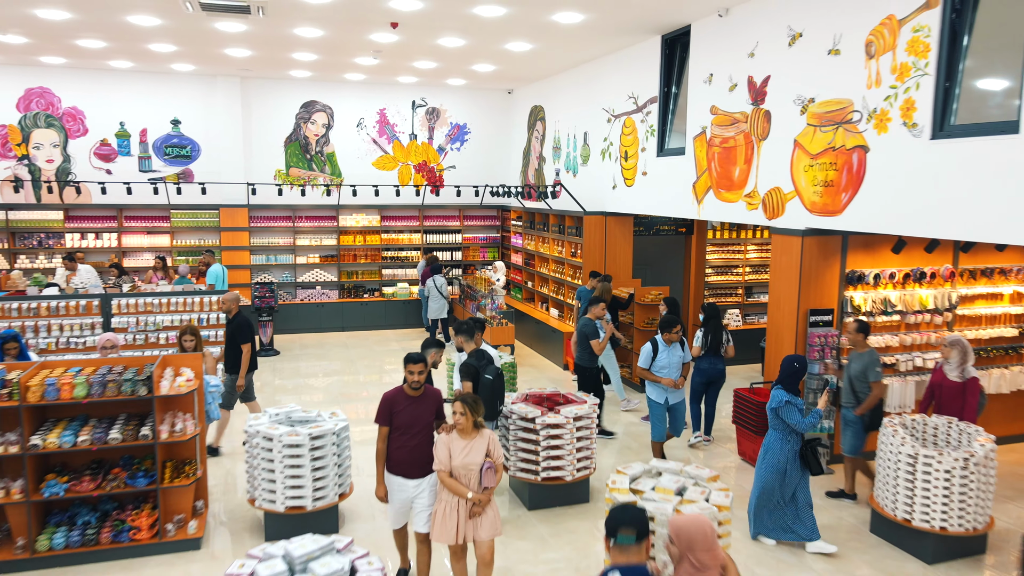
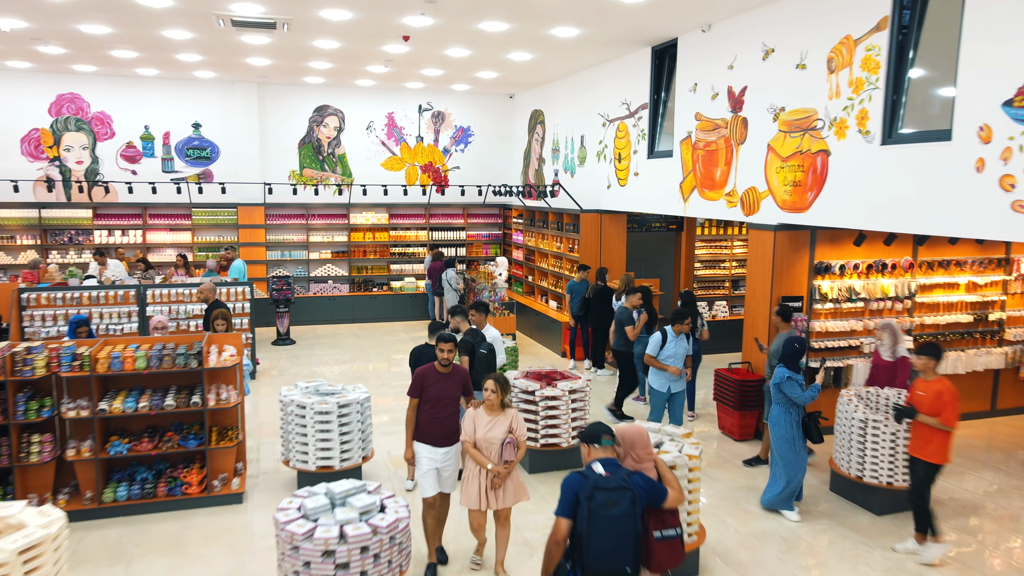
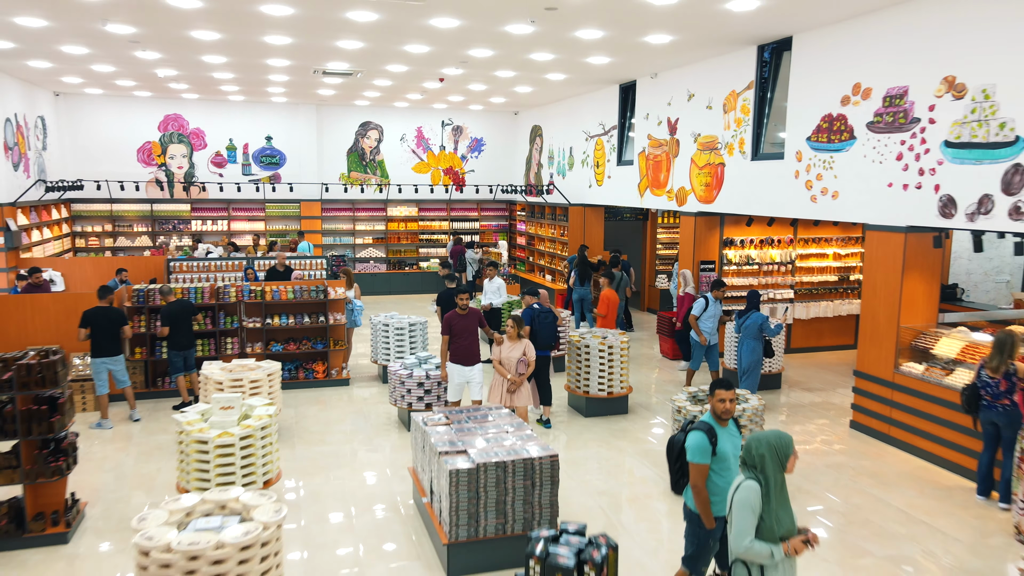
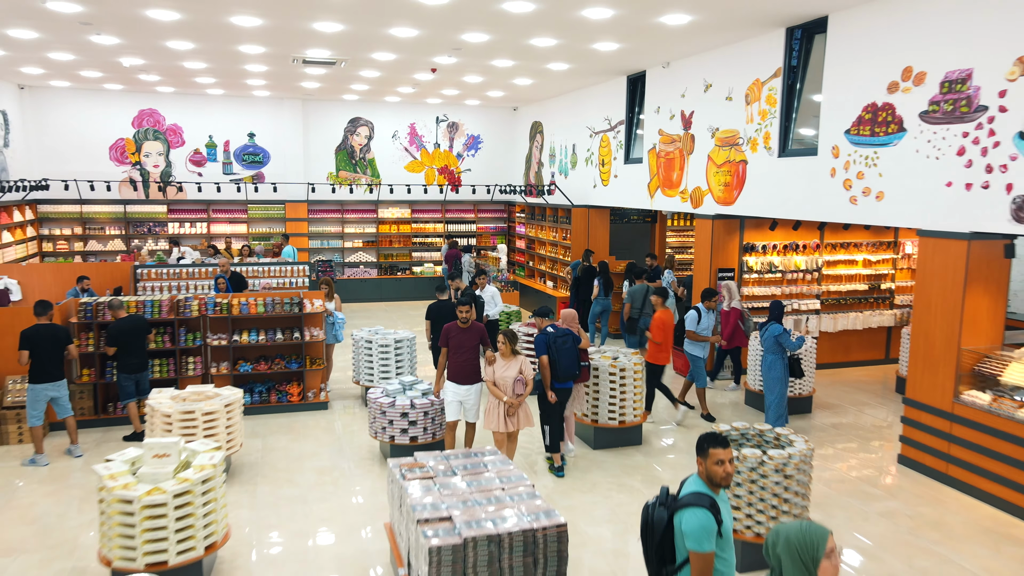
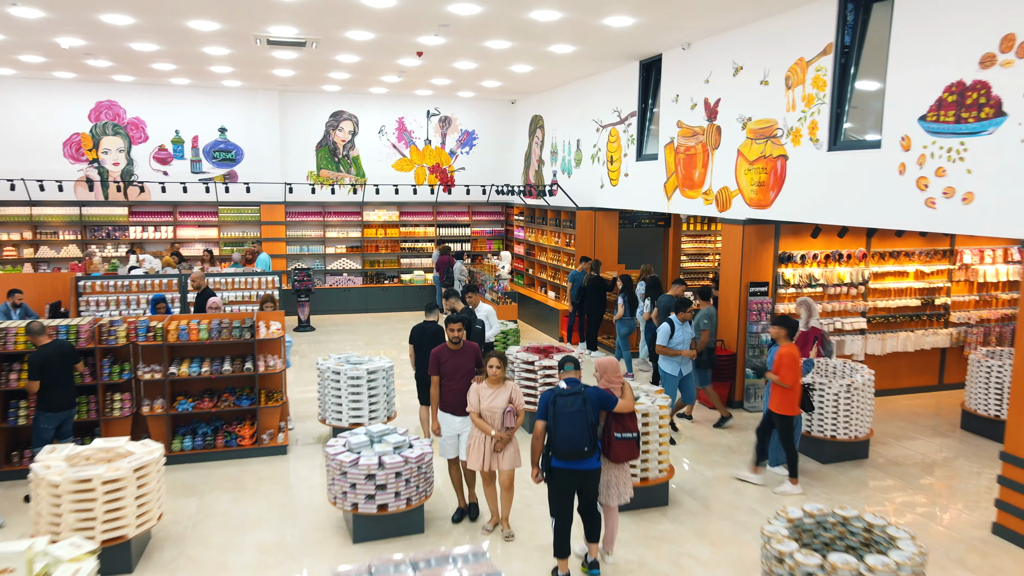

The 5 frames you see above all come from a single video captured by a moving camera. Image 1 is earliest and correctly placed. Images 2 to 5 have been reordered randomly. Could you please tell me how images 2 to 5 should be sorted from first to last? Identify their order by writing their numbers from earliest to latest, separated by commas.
2, 5, 4, 3
